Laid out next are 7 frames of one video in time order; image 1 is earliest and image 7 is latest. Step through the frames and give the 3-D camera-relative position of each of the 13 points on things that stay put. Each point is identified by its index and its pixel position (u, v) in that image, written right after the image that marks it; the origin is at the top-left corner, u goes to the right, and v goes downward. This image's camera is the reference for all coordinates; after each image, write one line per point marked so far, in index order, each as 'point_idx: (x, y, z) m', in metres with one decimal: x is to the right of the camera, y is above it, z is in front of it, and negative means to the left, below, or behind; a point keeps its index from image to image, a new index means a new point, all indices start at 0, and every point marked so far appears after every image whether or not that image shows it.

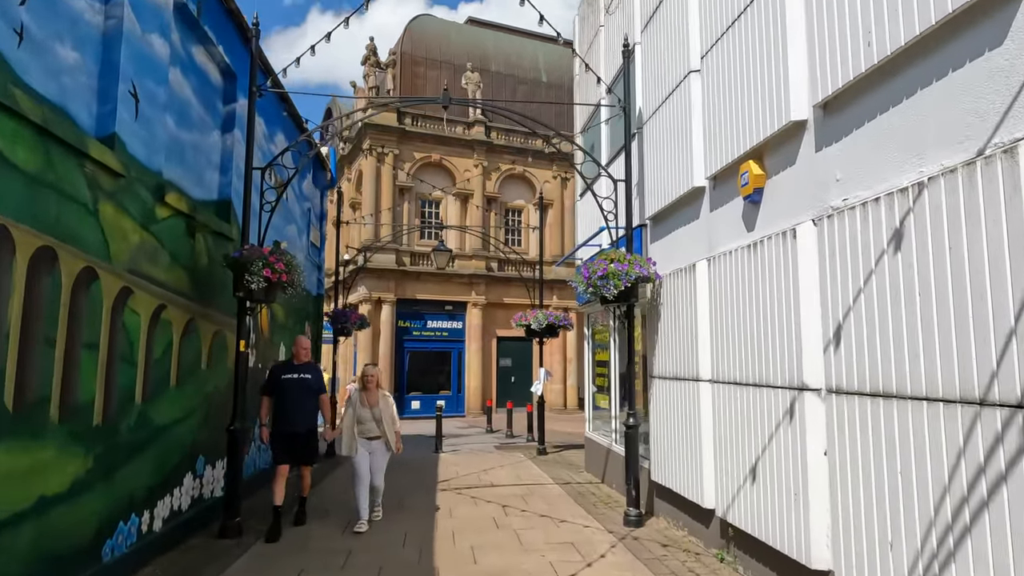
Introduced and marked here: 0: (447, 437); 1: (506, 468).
0: (-1.7, -4.0, +17.8) m
1: (-0.1, -3.4, +12.4) m
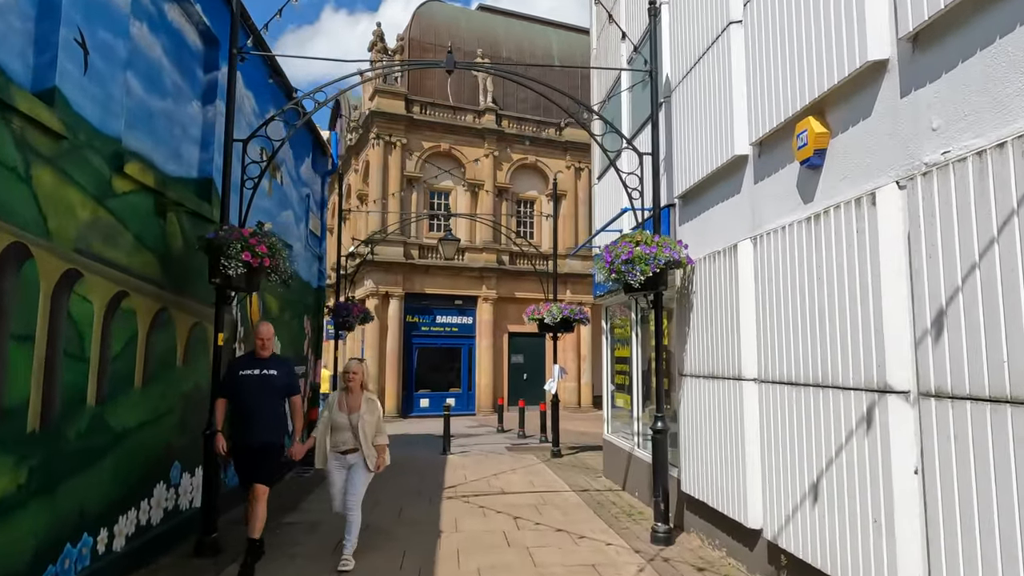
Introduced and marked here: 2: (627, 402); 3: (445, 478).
0: (-1.4, -3.8, +17.0) m
1: (+0.1, -3.2, +11.5) m
2: (+1.8, -1.8, +10.3) m
3: (-1.1, -3.2, +11.0) m
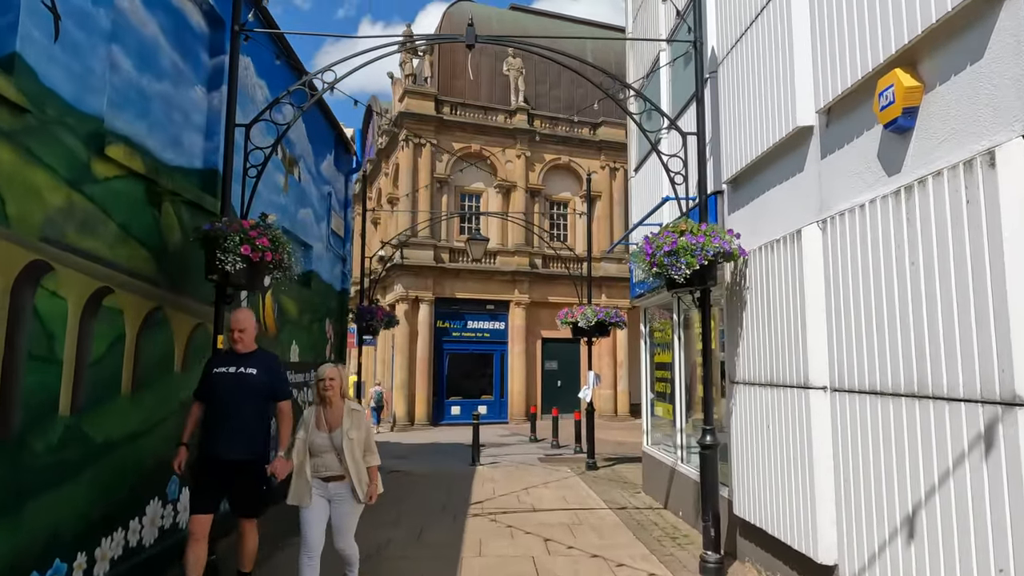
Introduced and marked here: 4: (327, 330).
0: (-0.6, -3.9, +16.3) m
1: (+0.6, -3.2, +10.8) m
2: (+2.2, -1.8, +9.4) m
3: (-0.6, -3.2, +10.3) m
4: (-3.3, -0.7, +11.9) m
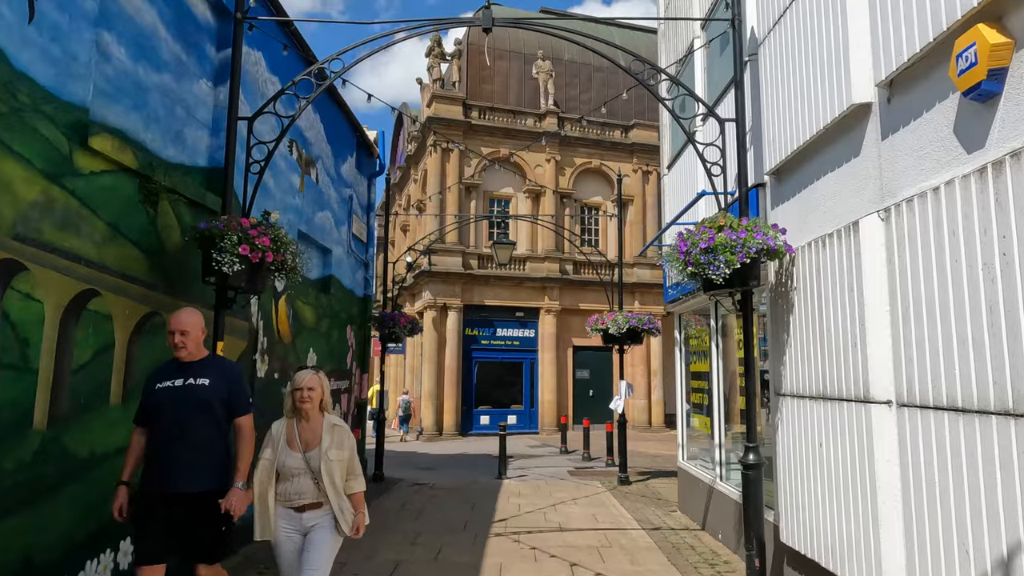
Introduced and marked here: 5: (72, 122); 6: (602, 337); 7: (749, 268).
0: (+0.1, -4.1, +15.7) m
1: (+1.1, -3.3, +10.2) m
2: (+2.6, -1.8, +8.8) m
3: (-0.2, -3.2, +9.8) m
4: (-2.9, -0.8, +11.6) m
5: (-2.9, +1.1, +4.4) m
6: (+1.8, -1.0, +13.5) m
7: (+1.9, +0.2, +5.3) m
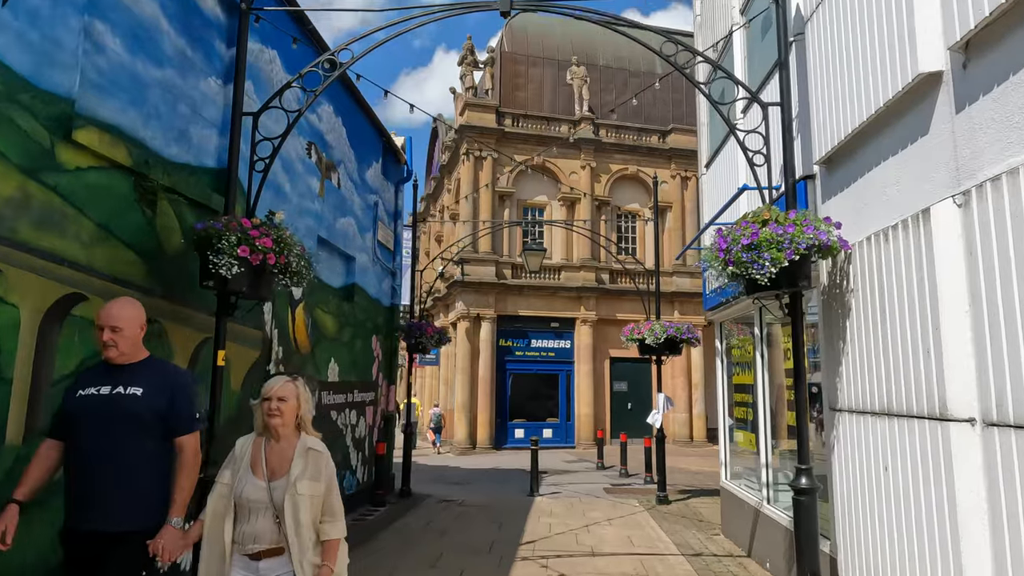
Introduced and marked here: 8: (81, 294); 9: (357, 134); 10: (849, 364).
0: (+0.9, -4.3, +15.1) m
1: (+1.5, -3.4, +9.6) m
2: (+2.9, -1.9, +8.1) m
3: (+0.2, -3.3, +9.2) m
4: (-2.3, -1.0, +11.2) m
5: (-2.8, +1.1, +4.1) m
6: (+2.5, -1.1, +12.9) m
7: (+2.0, +0.2, +4.7) m
8: (-2.8, 0.0, +4.3) m
9: (-2.4, +2.4, +10.2) m
10: (+2.5, -0.6, +4.9) m
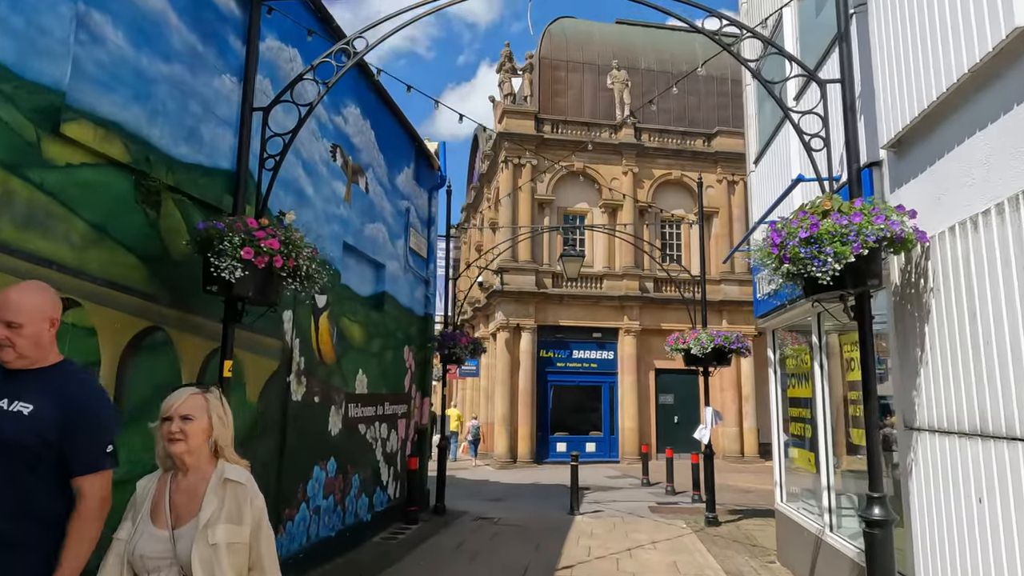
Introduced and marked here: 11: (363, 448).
0: (+1.7, -4.4, +14.5) m
1: (+2.0, -3.5, +8.9) m
2: (+3.3, -1.9, +7.4) m
3: (+0.7, -3.4, +8.7) m
4: (-1.7, -1.1, +10.9) m
5: (-2.7, +1.0, +3.8) m
6: (+3.2, -1.3, +12.2) m
7: (+2.2, +0.2, +4.1) m
8: (-2.7, -0.1, +4.0) m
9: (-1.9, +2.2, +9.9) m
10: (+2.7, -0.6, +4.2) m
11: (-2.0, -2.2, +8.9) m
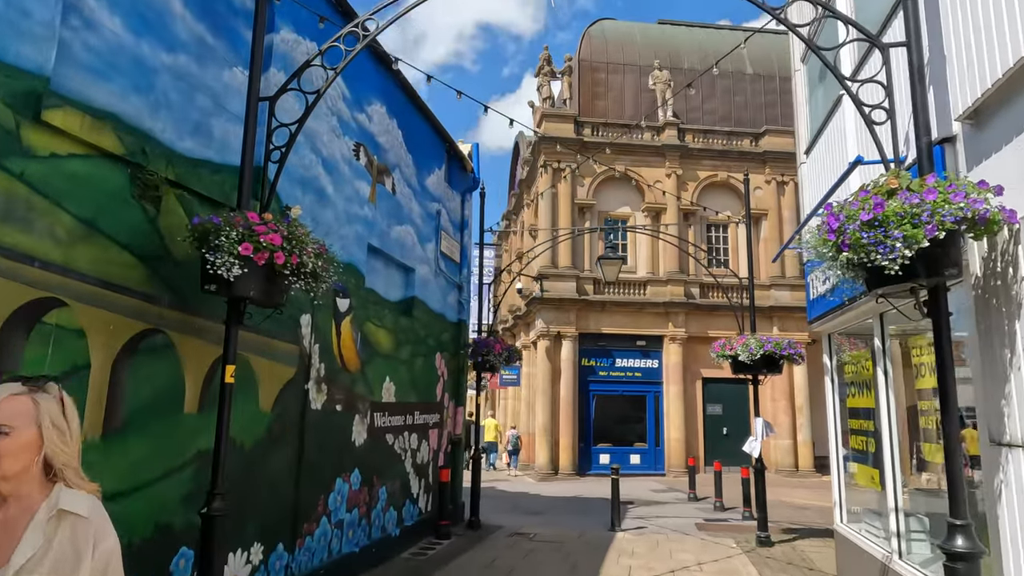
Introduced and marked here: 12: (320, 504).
0: (+2.6, -4.6, +13.8) m
1: (+2.4, -3.5, +8.3) m
2: (+3.6, -1.9, +6.7) m
3: (+1.1, -3.5, +8.1) m
4: (-1.2, -1.2, +10.5) m
5: (-2.6, +1.1, +3.6) m
6: (+3.8, -1.3, +11.5) m
7: (+2.3, +0.2, +3.5) m
8: (-2.6, -0.1, +3.8) m
9: (-1.4, +2.2, +9.6) m
10: (+2.7, -0.5, +3.6) m
11: (-1.6, -2.2, +8.6) m
12: (-2.0, -2.2, +6.8) m
